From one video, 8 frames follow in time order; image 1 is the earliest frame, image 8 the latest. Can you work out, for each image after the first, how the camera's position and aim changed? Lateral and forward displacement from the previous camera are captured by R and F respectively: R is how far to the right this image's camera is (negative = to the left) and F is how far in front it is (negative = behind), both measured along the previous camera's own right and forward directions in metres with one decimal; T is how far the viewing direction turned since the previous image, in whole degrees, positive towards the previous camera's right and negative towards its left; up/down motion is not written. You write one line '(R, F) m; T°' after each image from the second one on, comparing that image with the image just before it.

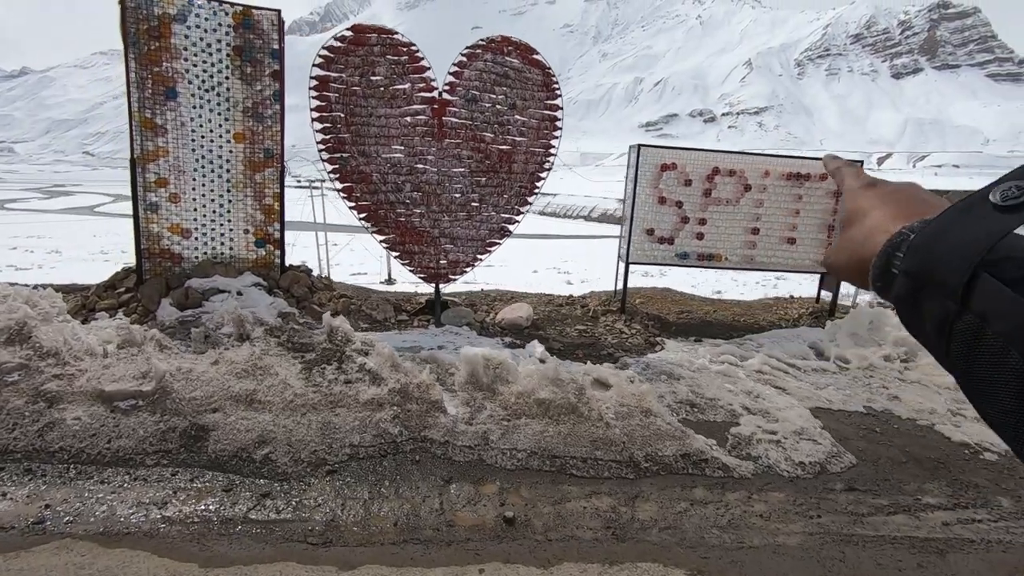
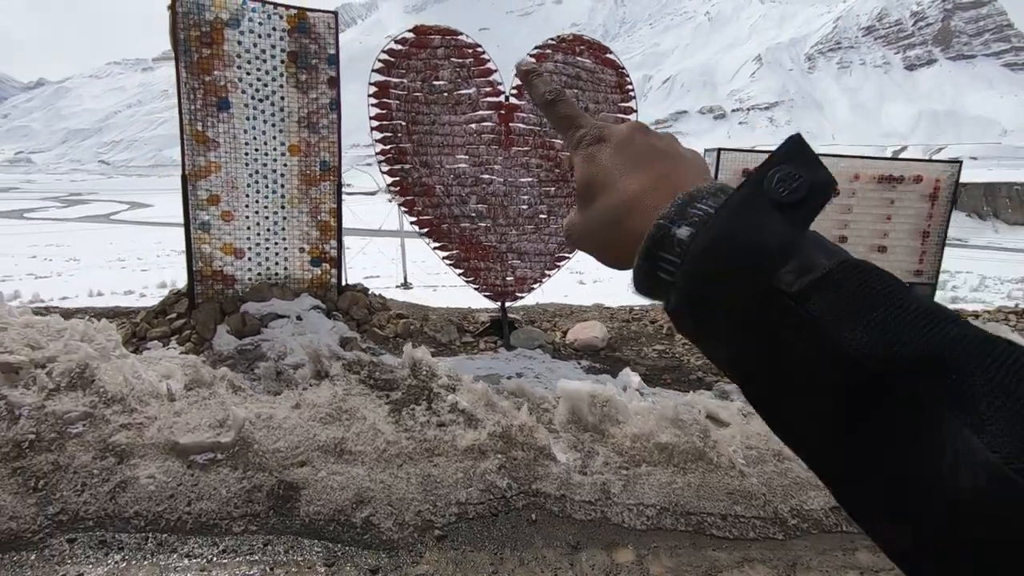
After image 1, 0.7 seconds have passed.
(-0.5, +0.4) m; -1°
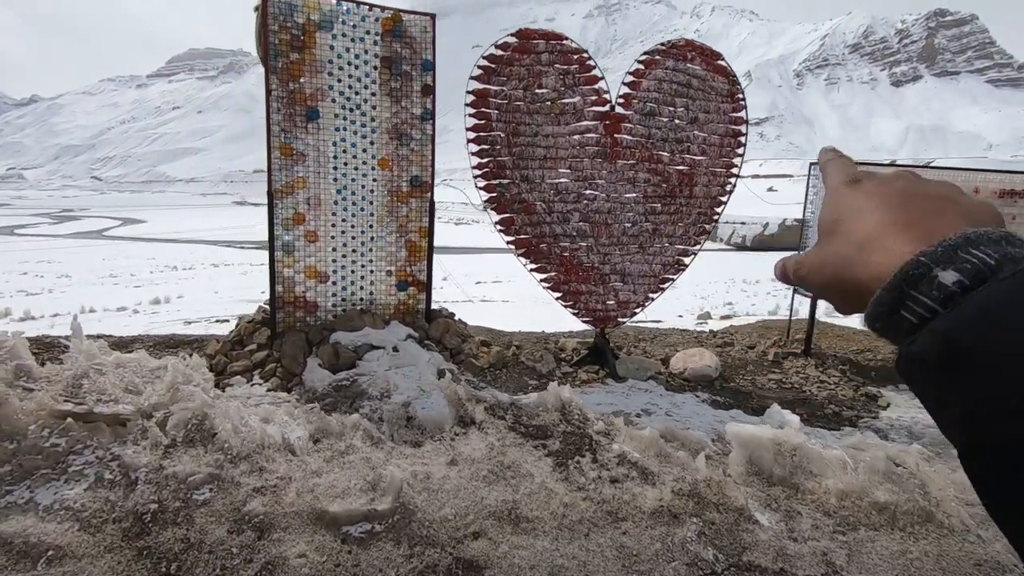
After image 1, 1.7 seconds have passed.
(-0.9, +0.4) m; +1°
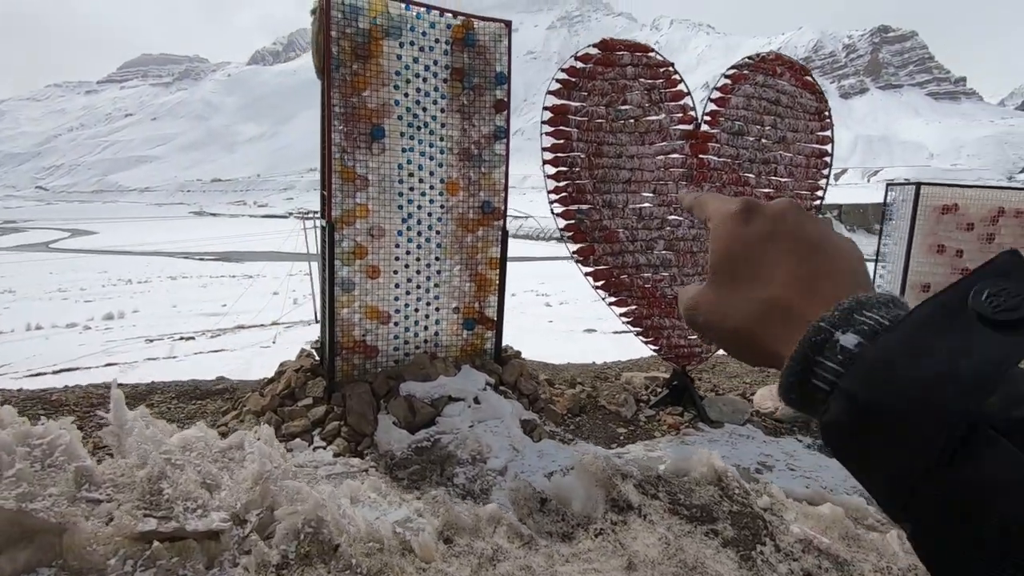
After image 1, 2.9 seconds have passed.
(-0.8, +0.5) m; +3°
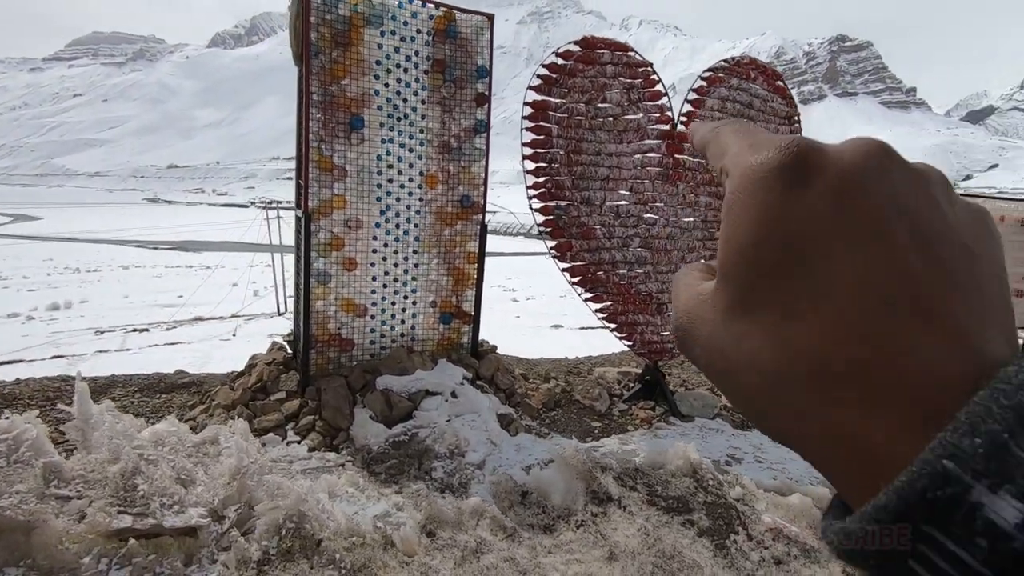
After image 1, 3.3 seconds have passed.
(-0.1, 0.0) m; +4°
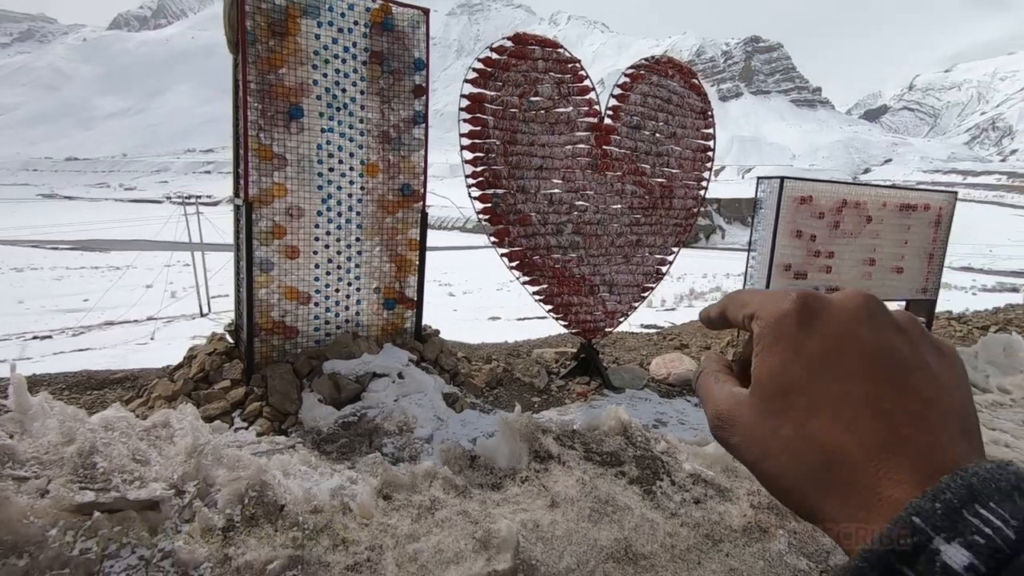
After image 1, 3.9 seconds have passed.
(0.0, -0.2) m; +7°
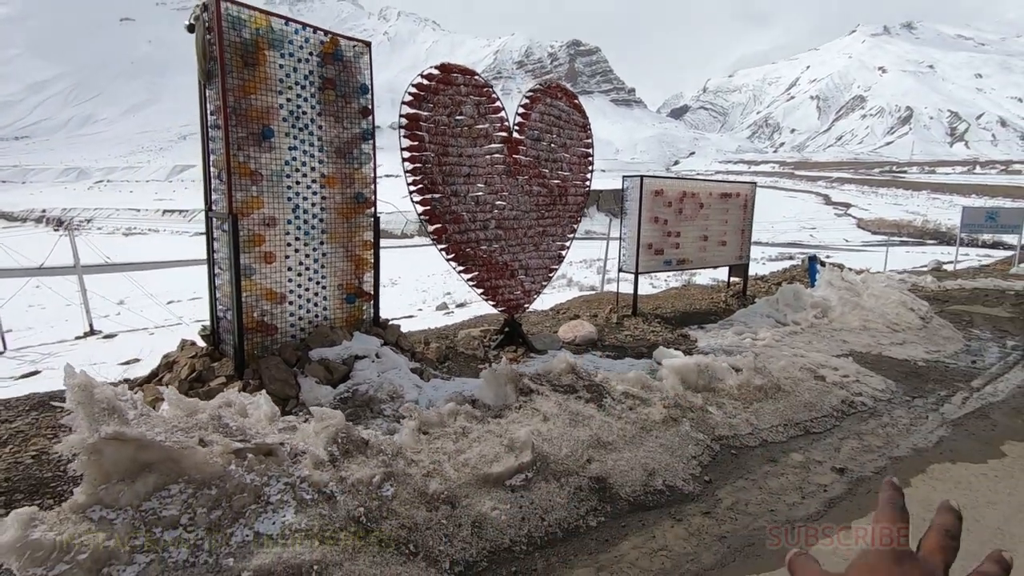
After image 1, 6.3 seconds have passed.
(-0.8, -0.7) m; +15°
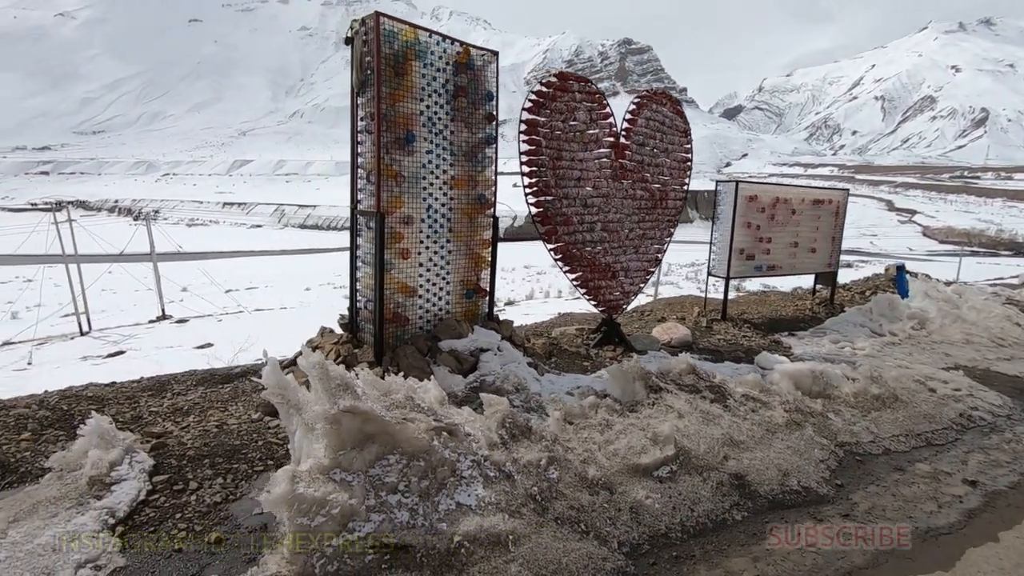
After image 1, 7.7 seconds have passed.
(-0.6, -0.2) m; -4°
